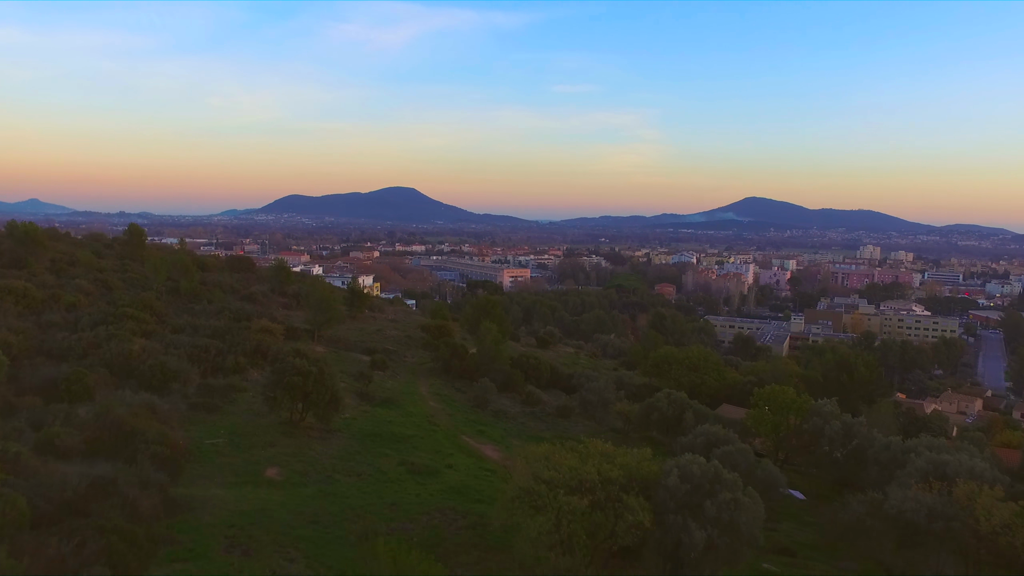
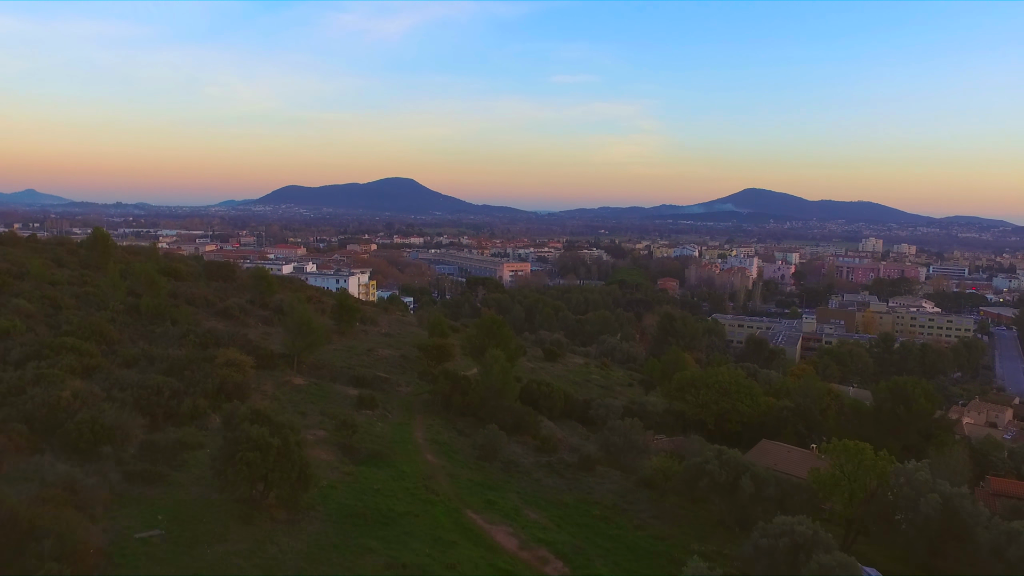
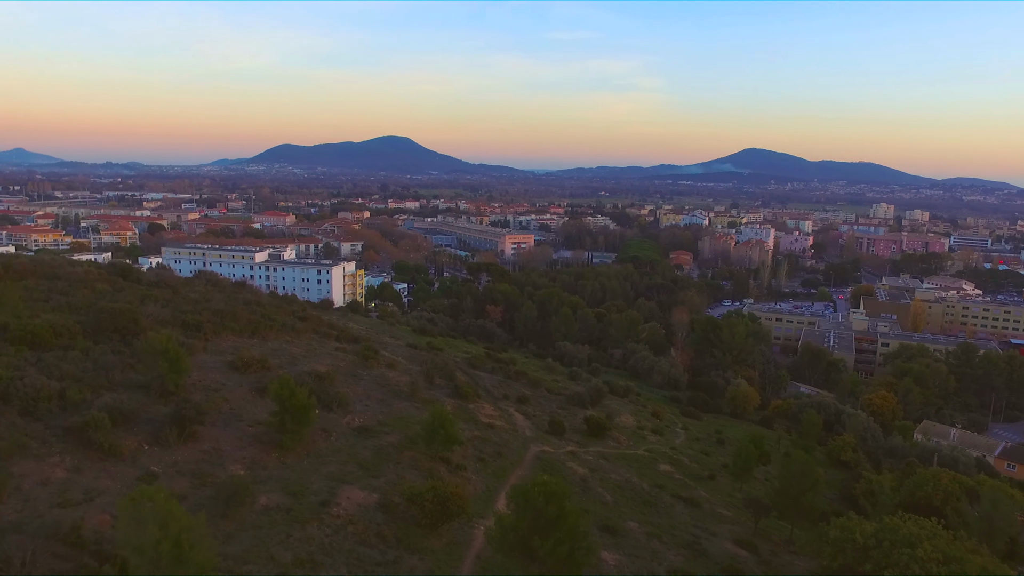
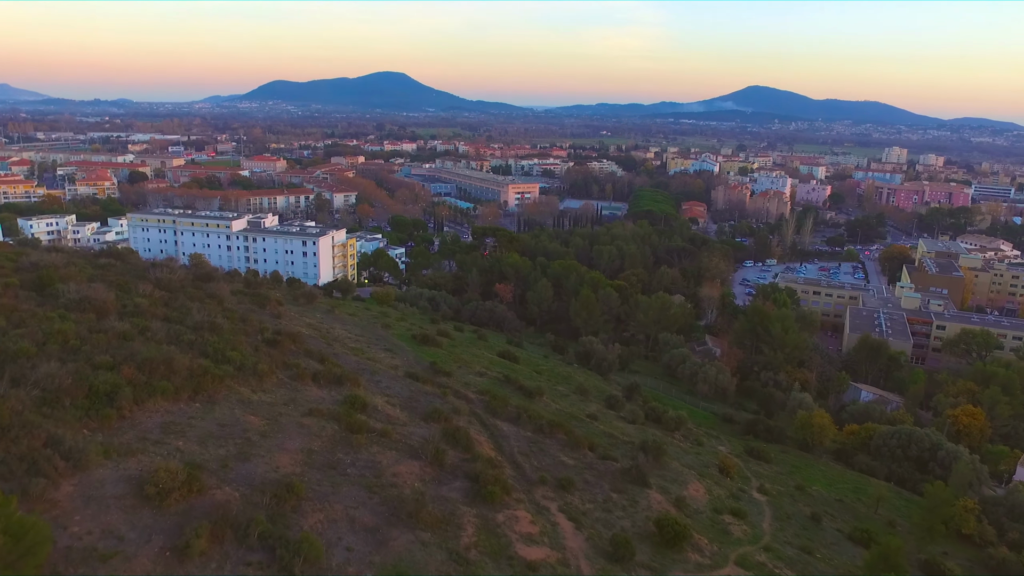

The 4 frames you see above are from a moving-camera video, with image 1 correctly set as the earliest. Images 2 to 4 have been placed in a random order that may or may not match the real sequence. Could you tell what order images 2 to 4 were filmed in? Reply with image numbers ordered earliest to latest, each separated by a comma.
2, 3, 4
